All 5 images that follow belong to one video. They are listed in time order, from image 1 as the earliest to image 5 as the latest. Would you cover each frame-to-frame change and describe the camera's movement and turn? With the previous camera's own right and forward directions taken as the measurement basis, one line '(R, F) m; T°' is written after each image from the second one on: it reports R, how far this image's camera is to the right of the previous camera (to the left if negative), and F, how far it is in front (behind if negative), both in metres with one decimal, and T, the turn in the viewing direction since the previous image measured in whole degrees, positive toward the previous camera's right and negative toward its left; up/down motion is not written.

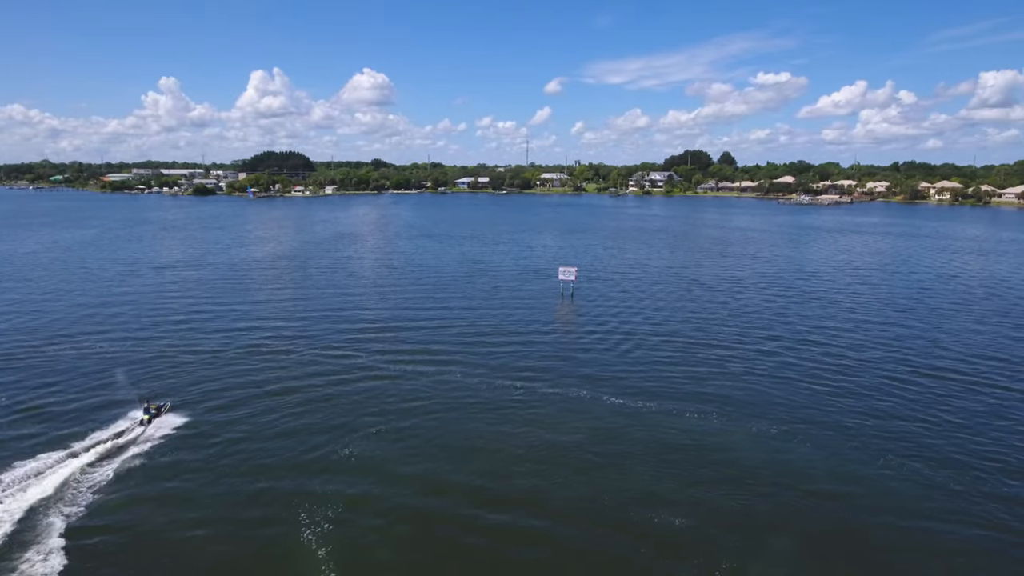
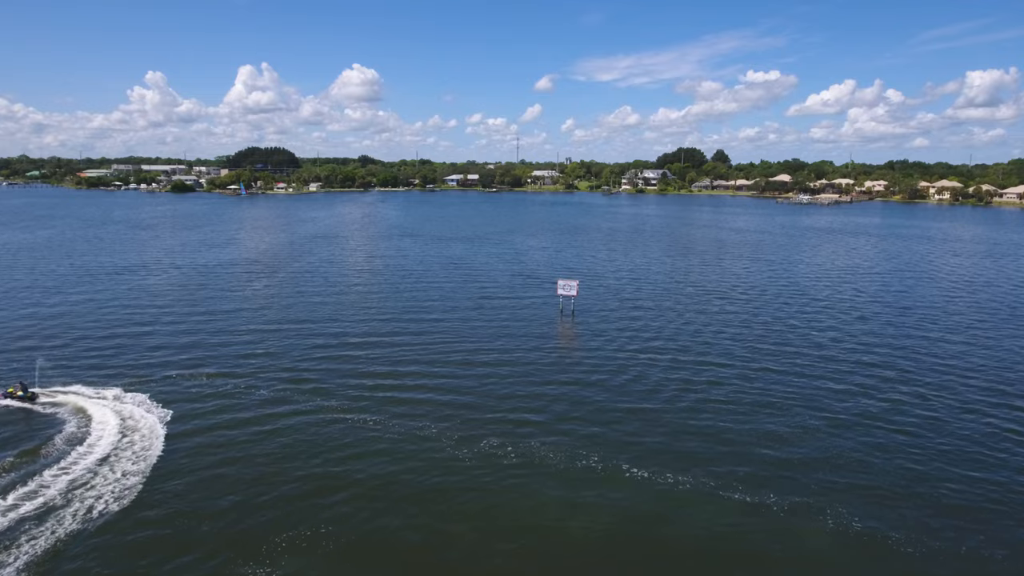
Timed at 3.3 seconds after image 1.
(-0.1, +5.1) m; +1°
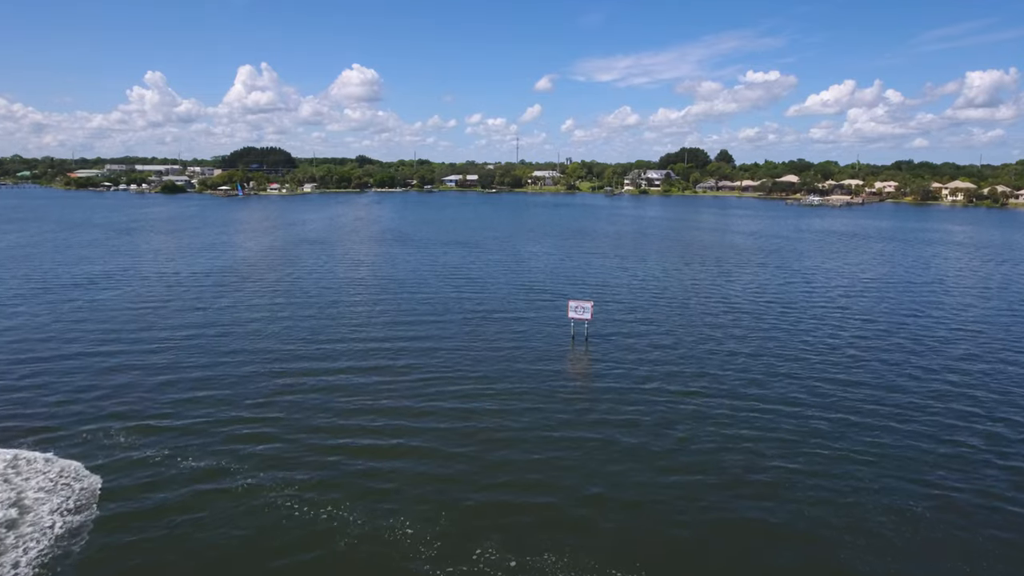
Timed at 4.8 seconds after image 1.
(-0.2, +5.0) m; 0°
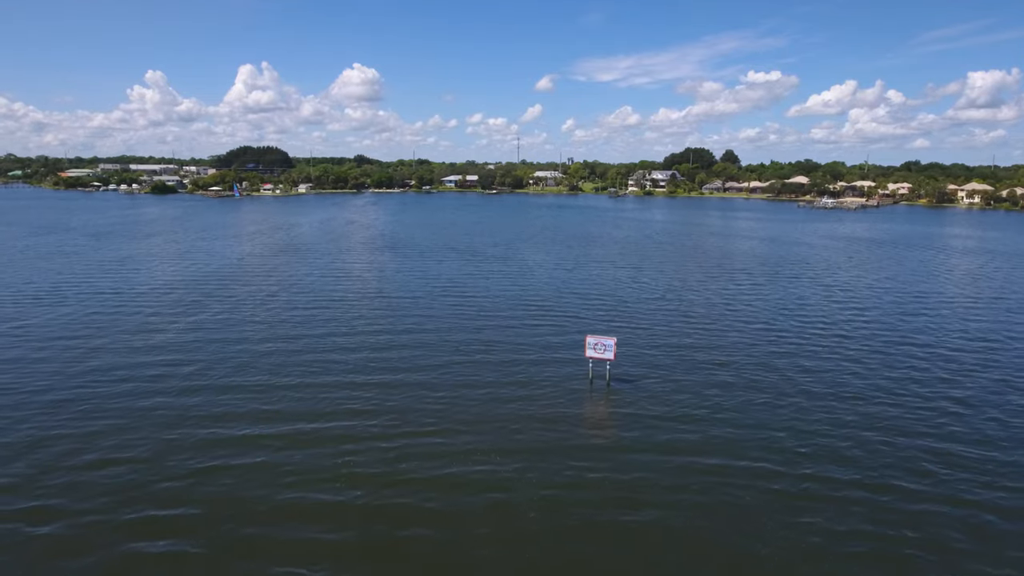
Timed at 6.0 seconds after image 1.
(-0.1, +5.4) m; 0°
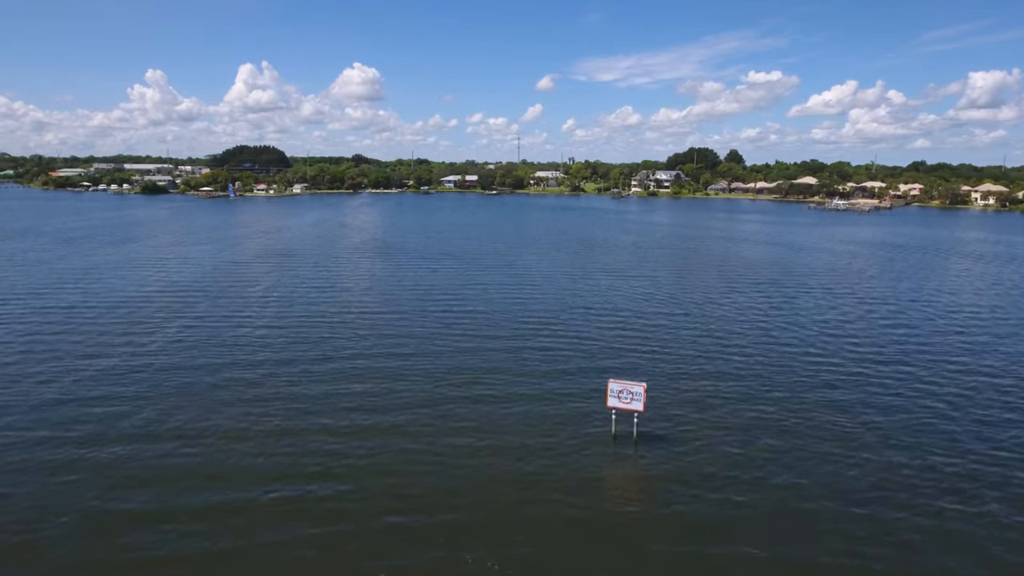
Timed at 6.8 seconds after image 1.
(-0.1, +4.6) m; 0°
